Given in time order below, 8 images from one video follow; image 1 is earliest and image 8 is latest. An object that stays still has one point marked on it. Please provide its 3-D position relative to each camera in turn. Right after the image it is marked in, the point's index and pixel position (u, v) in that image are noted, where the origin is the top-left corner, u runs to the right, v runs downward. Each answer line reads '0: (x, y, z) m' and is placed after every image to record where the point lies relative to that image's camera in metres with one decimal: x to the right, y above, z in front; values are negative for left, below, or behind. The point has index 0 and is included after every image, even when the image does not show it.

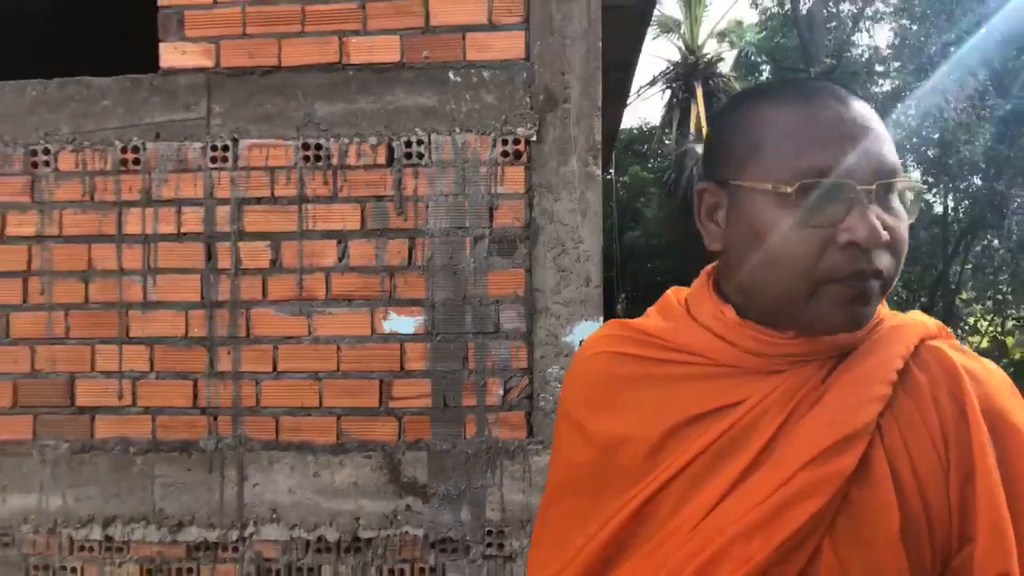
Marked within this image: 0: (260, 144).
0: (-0.6, +0.3, +1.9) m
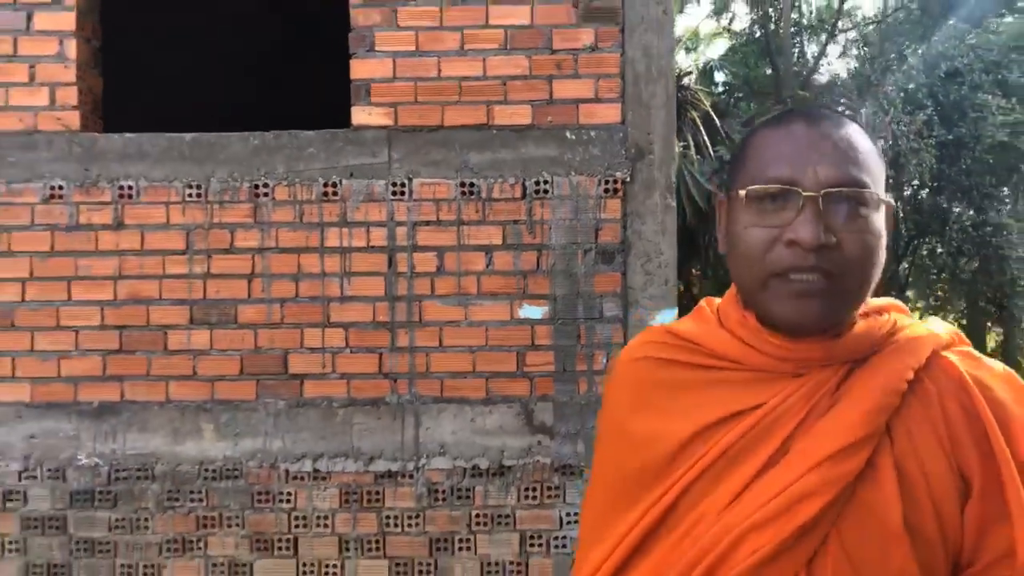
0: (-0.3, +0.3, +2.7) m
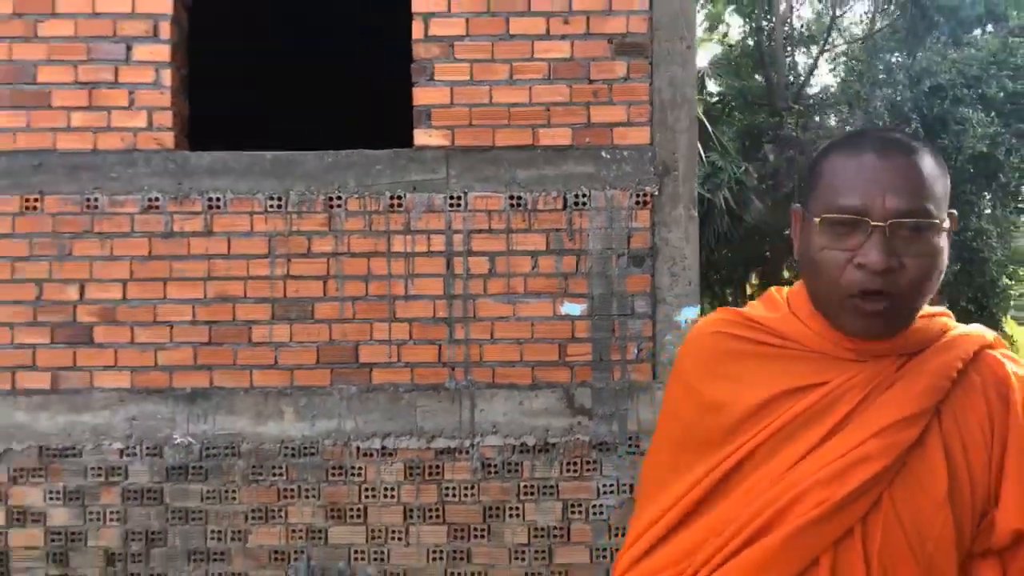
0: (-0.1, +0.3, +3.1) m
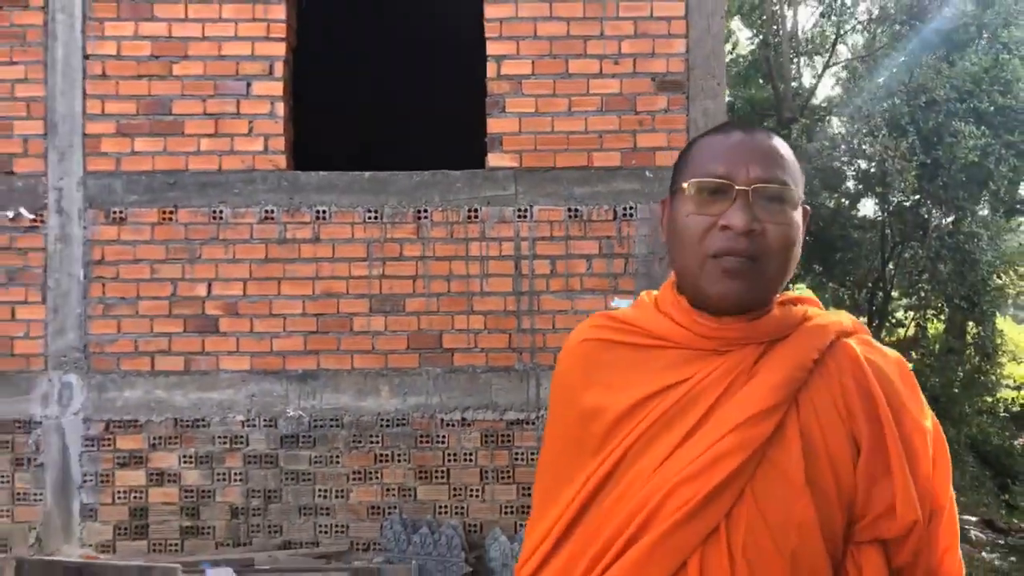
0: (+0.2, +0.4, +3.6) m
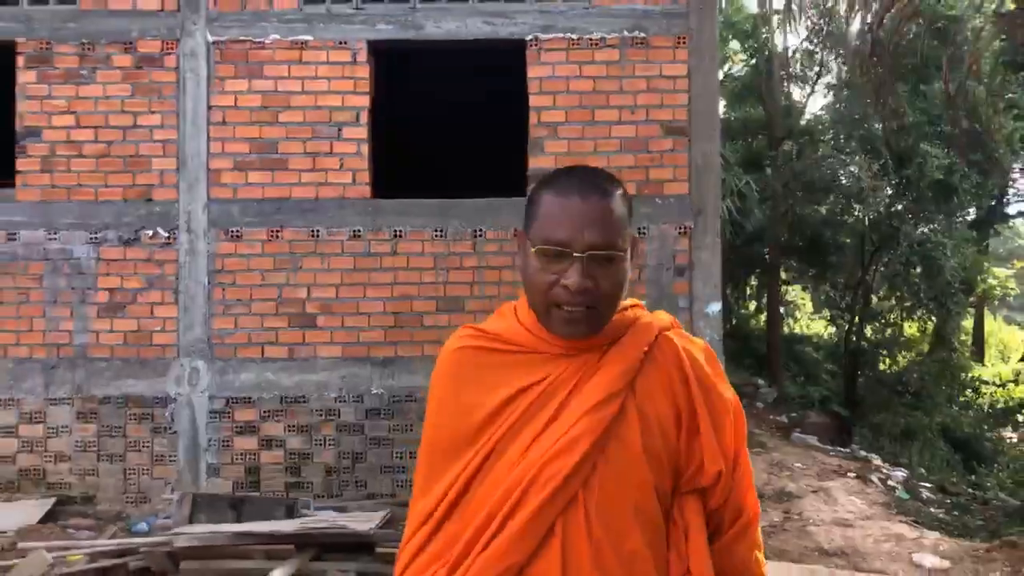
0: (+0.4, +0.3, +4.6) m
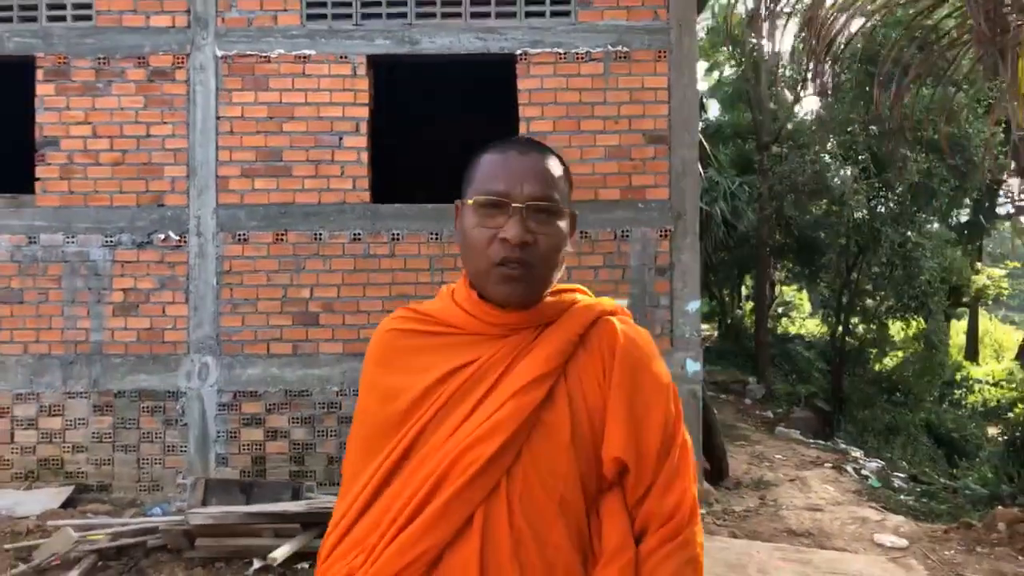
0: (+0.3, +0.3, +4.9) m
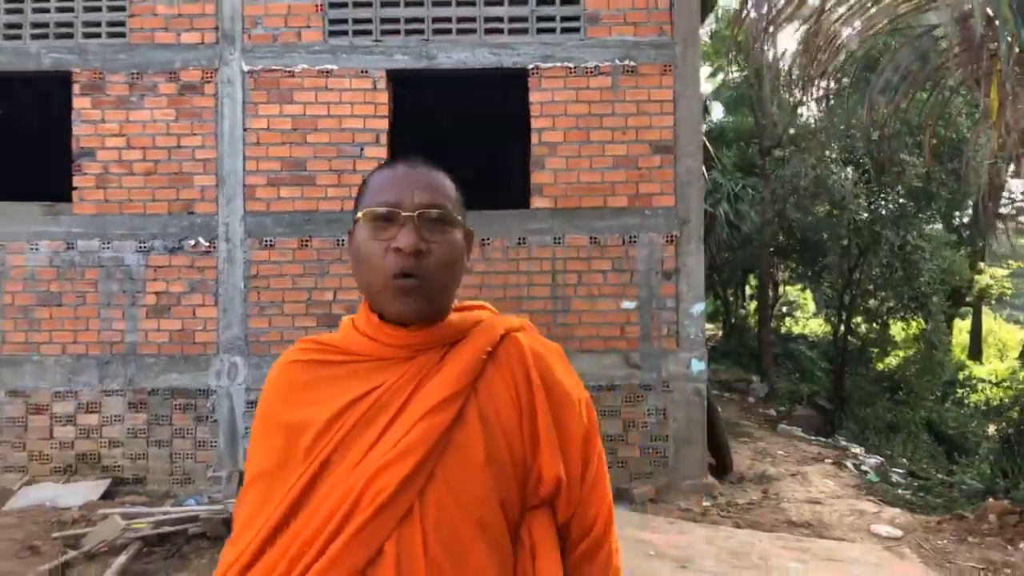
0: (+0.4, +0.3, +5.1) m
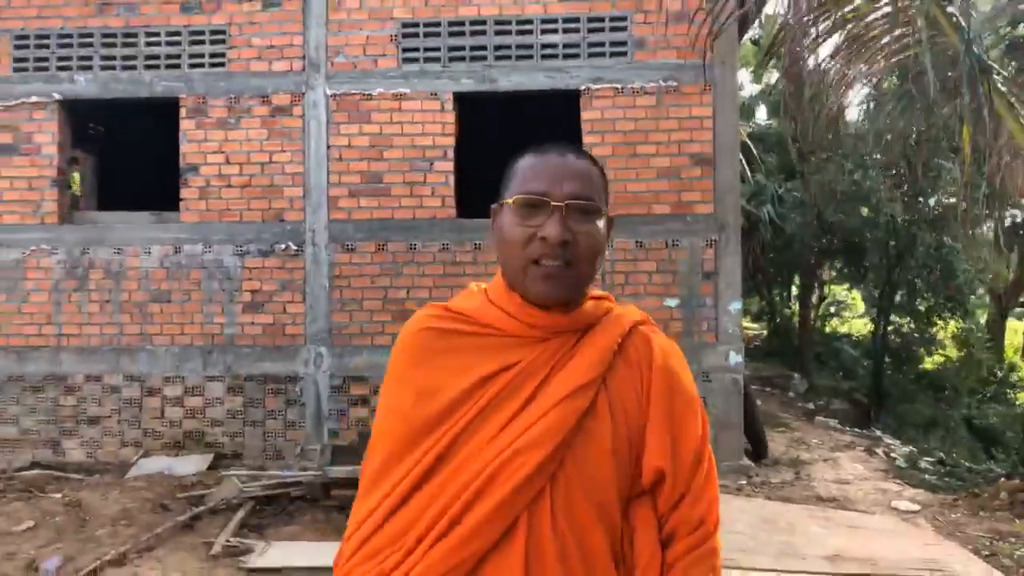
0: (+0.8, +0.3, +5.7) m
